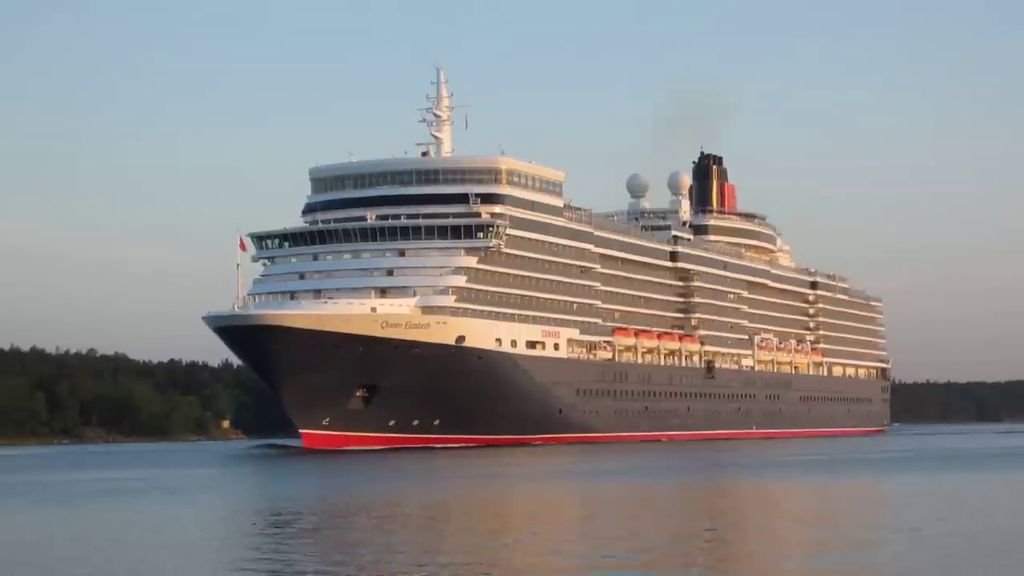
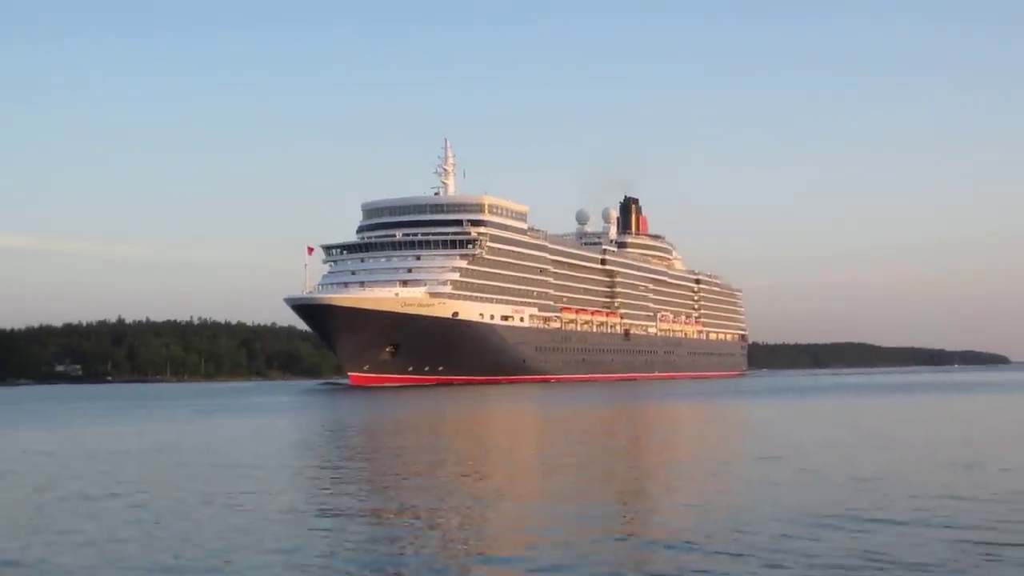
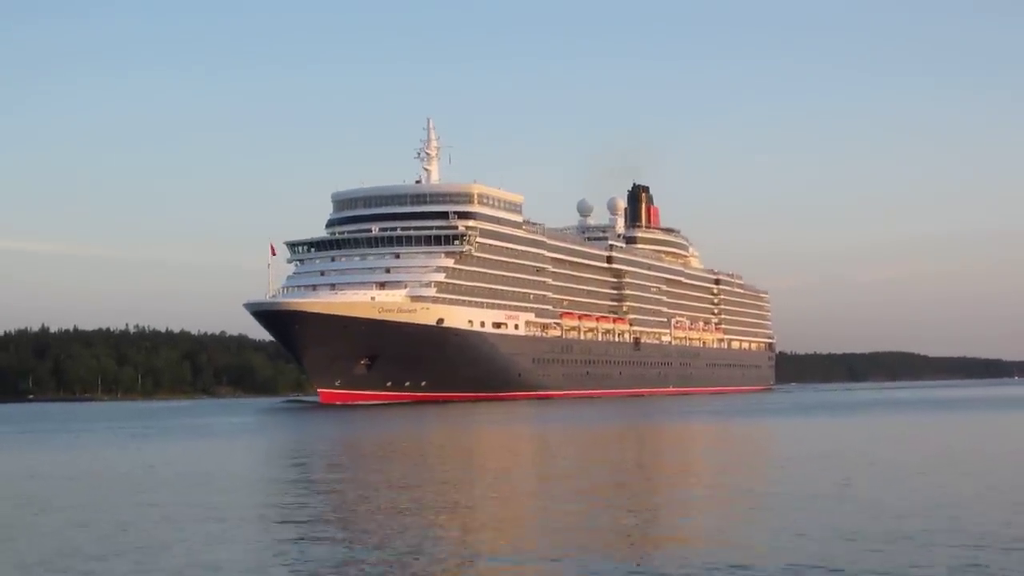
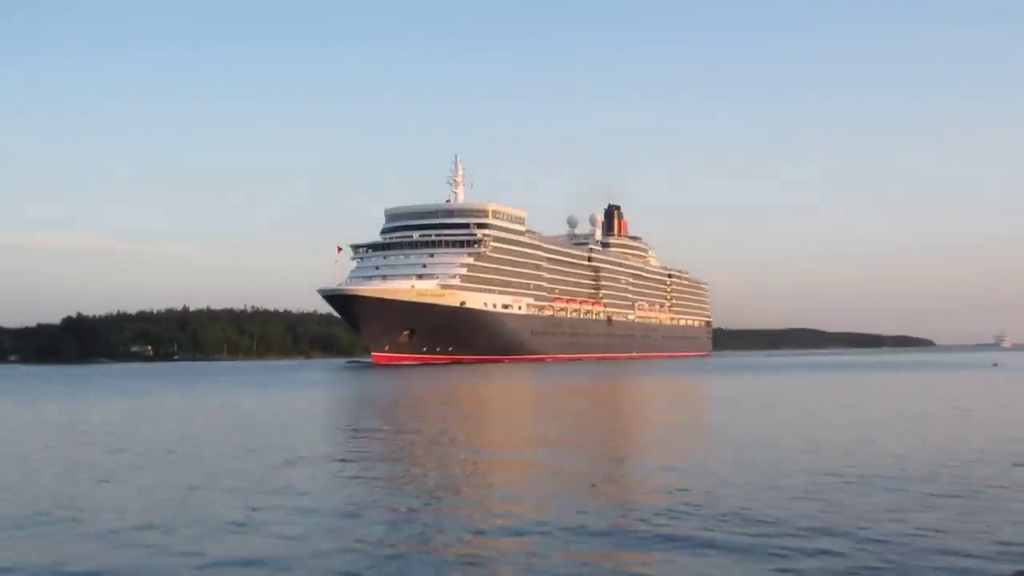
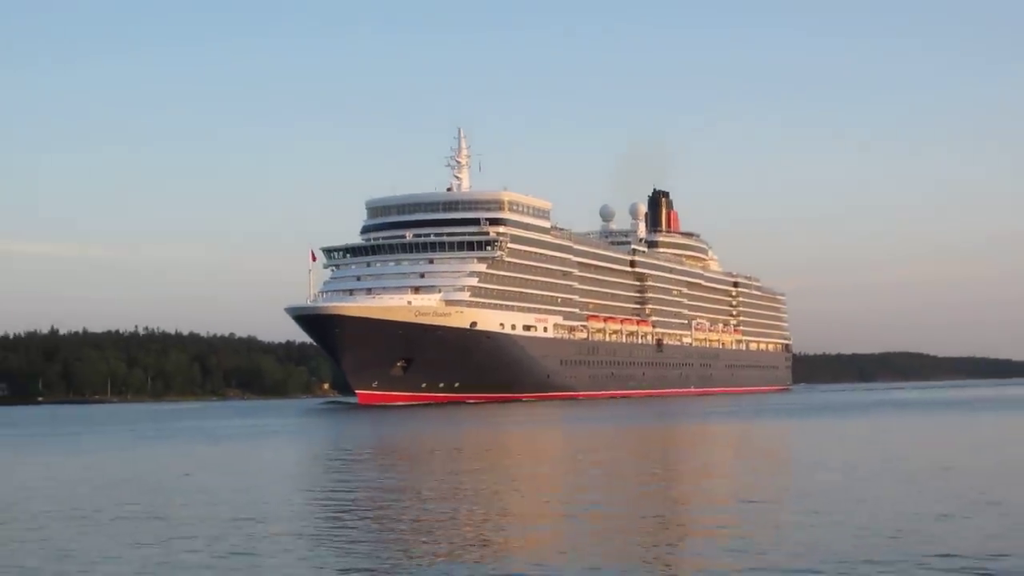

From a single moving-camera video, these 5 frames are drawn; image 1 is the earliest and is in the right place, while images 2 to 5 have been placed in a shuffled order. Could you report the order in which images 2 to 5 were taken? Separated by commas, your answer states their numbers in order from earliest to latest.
5, 3, 2, 4
